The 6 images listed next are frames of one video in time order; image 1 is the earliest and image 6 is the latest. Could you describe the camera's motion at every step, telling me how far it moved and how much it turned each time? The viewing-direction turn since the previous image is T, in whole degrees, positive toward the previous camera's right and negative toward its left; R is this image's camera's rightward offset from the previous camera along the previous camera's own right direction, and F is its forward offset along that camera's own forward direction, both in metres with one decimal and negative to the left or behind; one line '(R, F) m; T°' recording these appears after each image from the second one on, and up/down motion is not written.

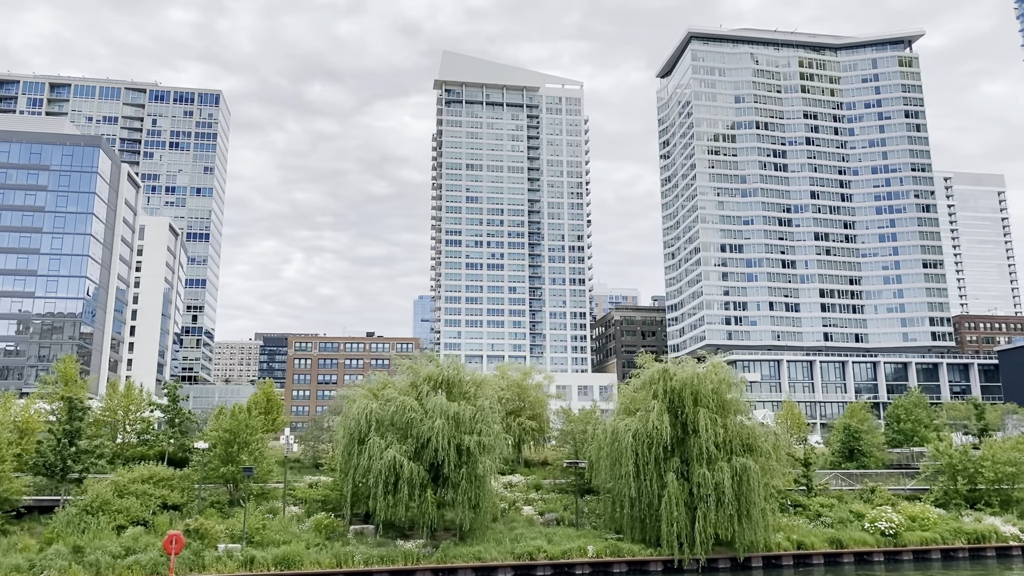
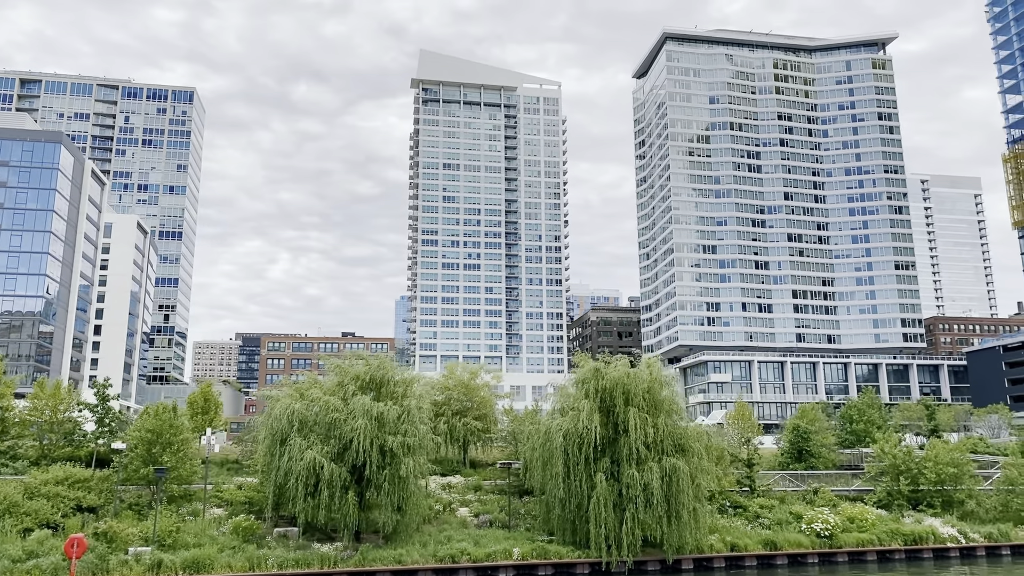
(+2.6, +0.6) m; +1°
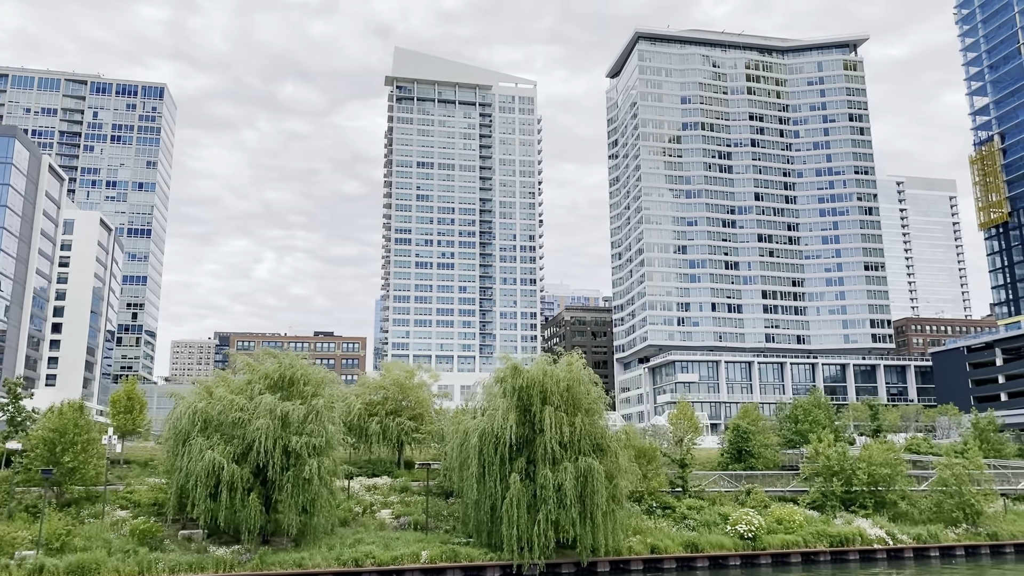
(+3.1, +0.8) m; +1°
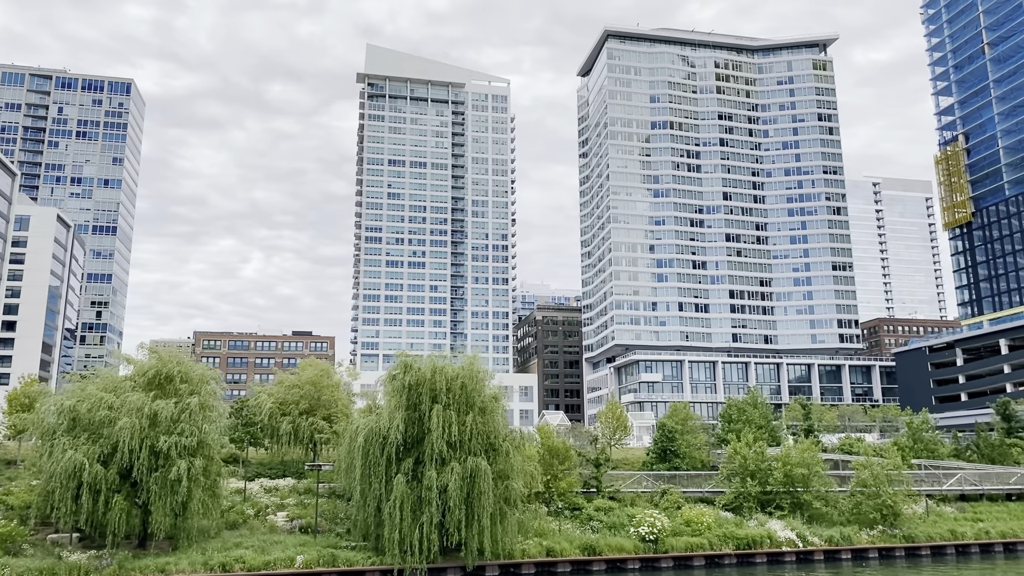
(+4.2, +1.1) m; +1°
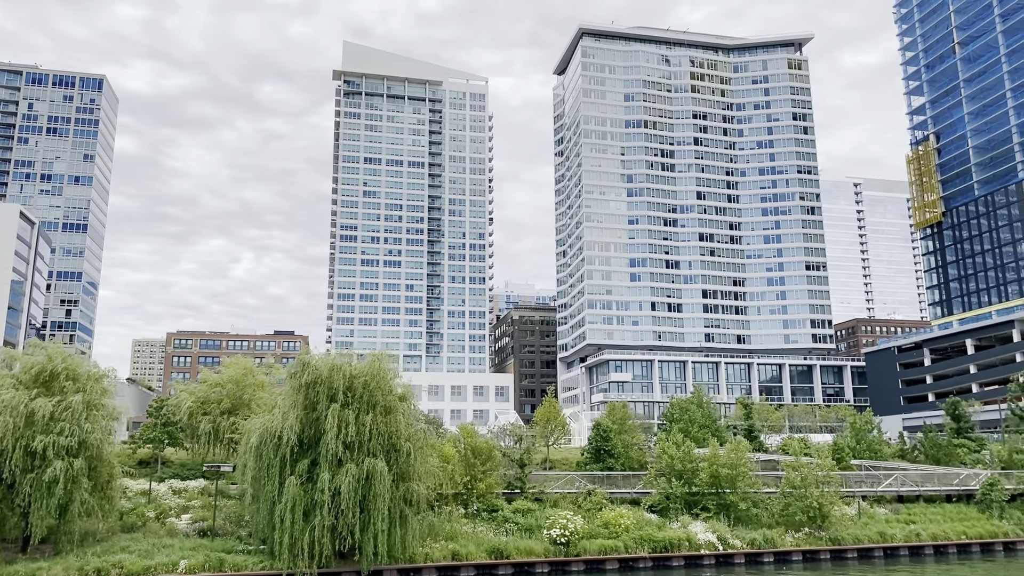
(+3.7, +1.0) m; +1°
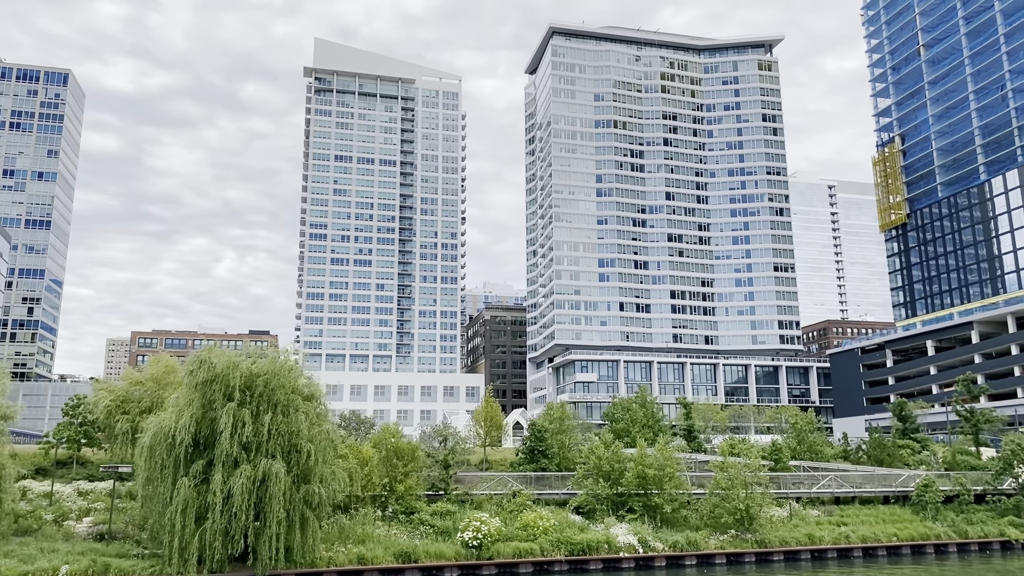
(+3.1, +0.9) m; +1°
